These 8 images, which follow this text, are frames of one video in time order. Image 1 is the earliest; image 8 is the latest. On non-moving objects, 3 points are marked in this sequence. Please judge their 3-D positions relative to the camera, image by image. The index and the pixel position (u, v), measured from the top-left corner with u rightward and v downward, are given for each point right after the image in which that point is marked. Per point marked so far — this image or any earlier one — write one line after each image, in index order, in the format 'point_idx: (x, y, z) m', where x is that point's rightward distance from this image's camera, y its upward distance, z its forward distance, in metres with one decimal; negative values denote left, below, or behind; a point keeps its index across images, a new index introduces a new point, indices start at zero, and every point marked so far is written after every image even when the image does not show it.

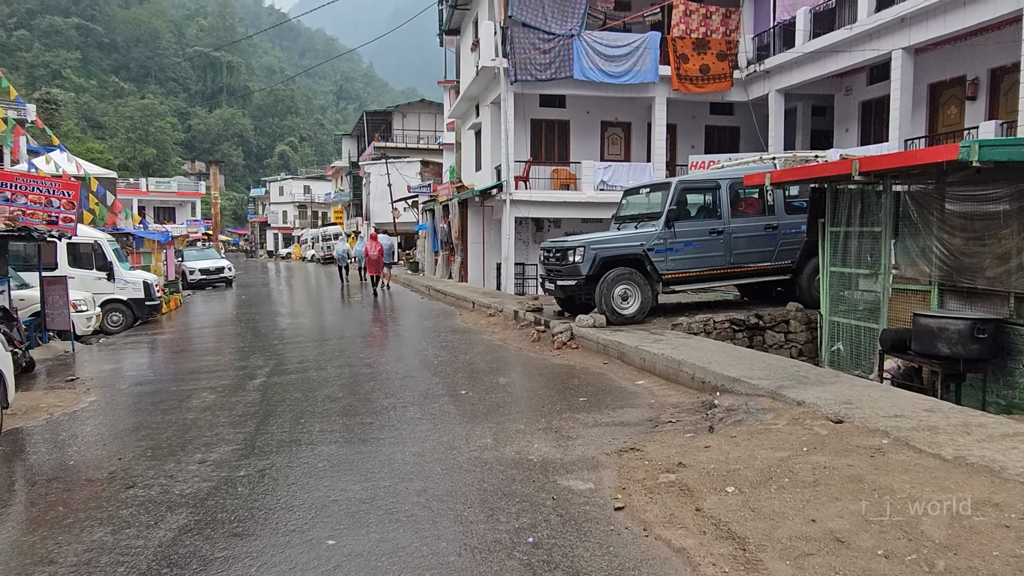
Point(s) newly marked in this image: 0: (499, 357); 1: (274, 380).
0: (-0.1, -0.8, +8.3) m
1: (-2.5, -1.0, +7.8) m
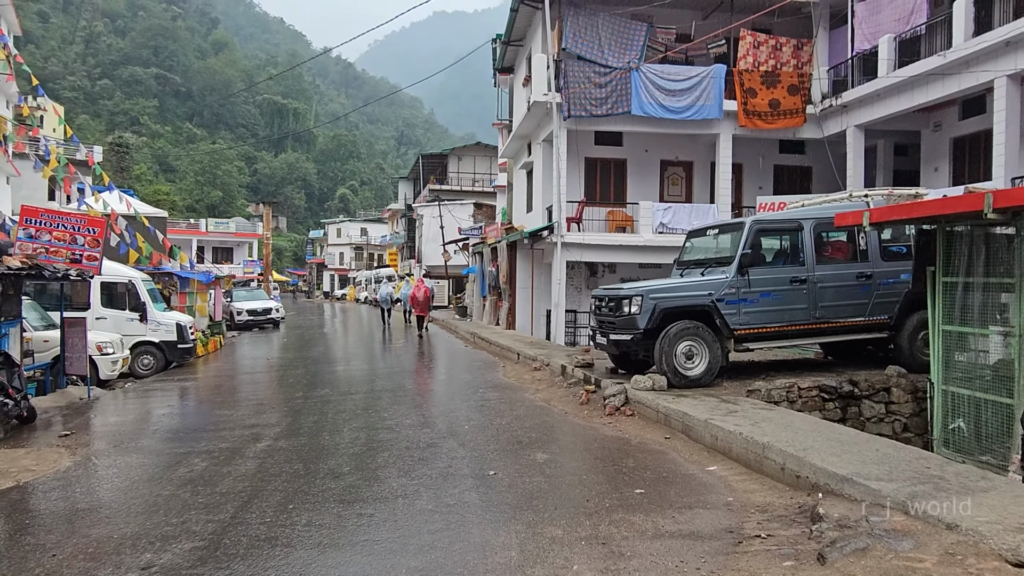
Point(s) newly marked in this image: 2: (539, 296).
0: (+0.3, -1.3, +7.1) m
1: (-2.2, -1.5, +6.8) m
2: (+0.6, -0.2, +17.0) m
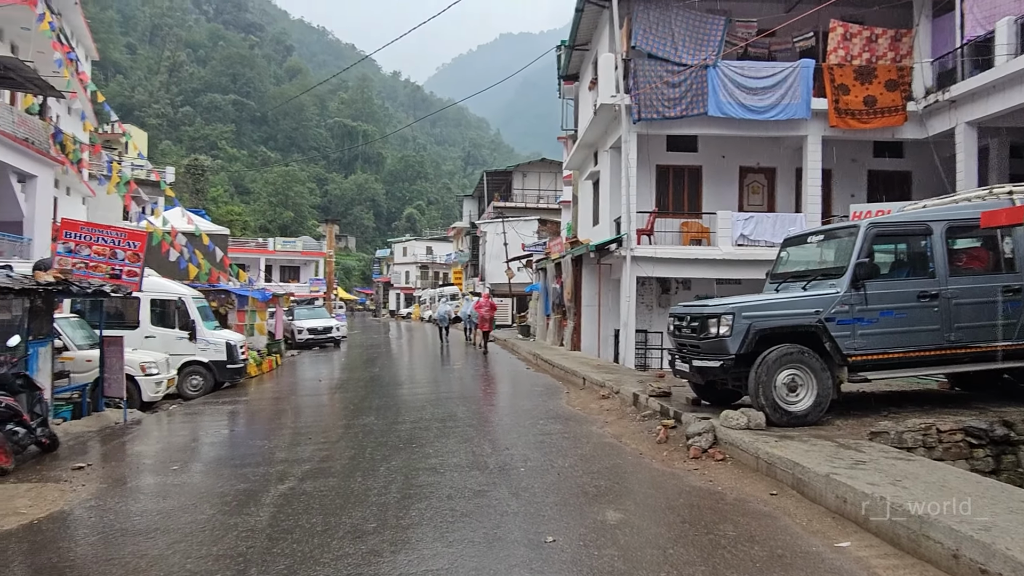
0: (+0.8, -1.4, +5.9) m
1: (-1.7, -1.6, +5.8) m
2: (+2.0, -0.6, +15.7) m
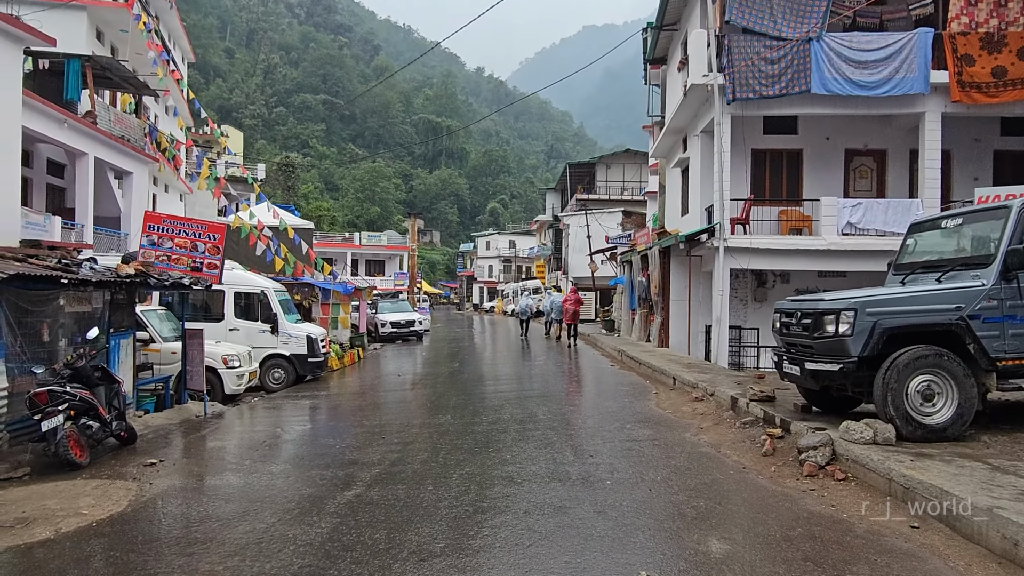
0: (+1.4, -1.4, +5.2) m
1: (-1.0, -1.5, +5.4) m
2: (+3.7, -0.4, +14.8) m
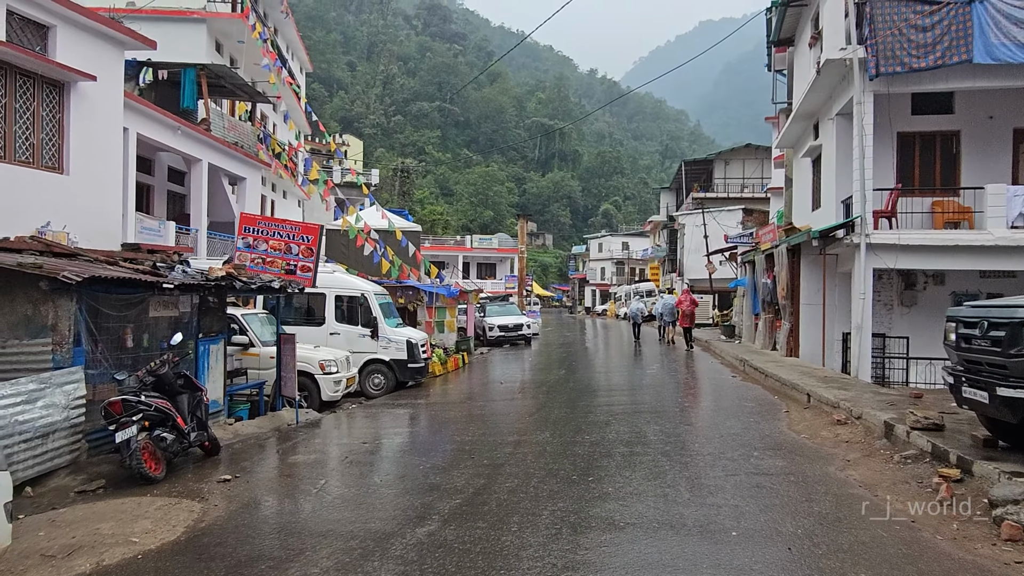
0: (+2.0, -1.4, +4.0) m
1: (-0.4, -1.5, +4.6) m
2: (+5.7, -0.5, +13.2) m
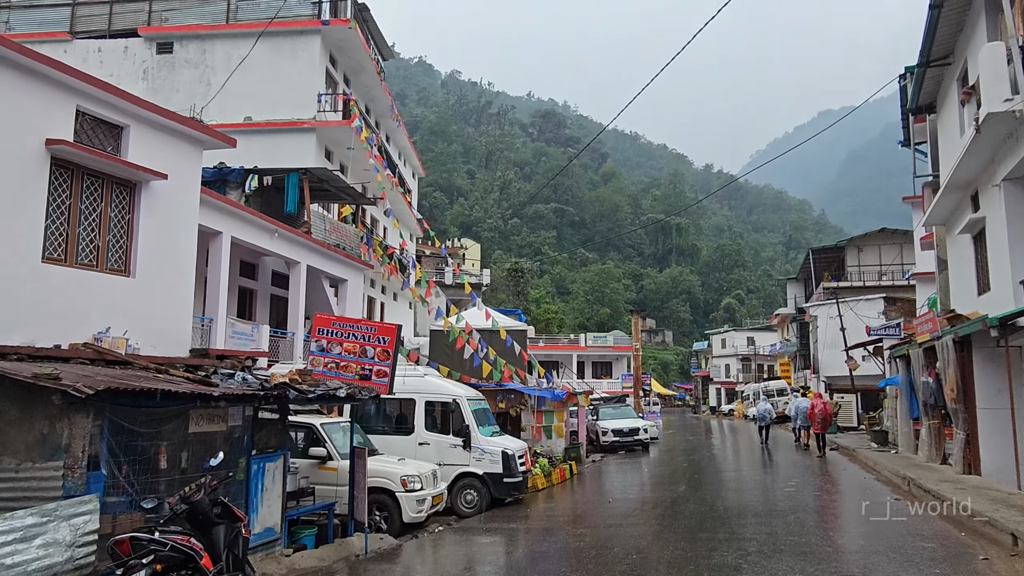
0: (+2.1, -1.8, +2.1) m
1: (-0.1, -2.0, +3.0) m
2: (+7.4, -1.9, +10.6) m
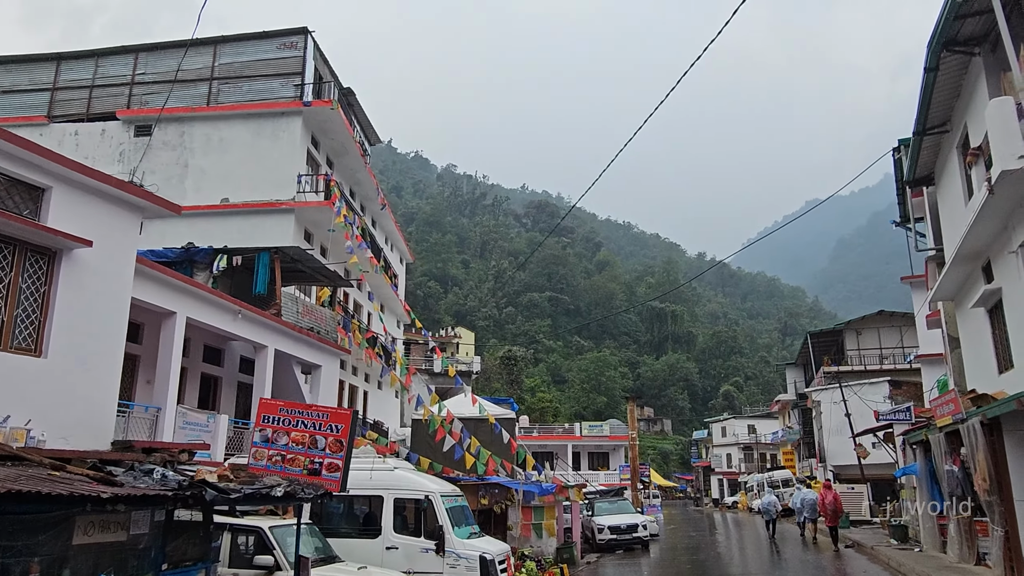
0: (+1.9, -1.8, +0.9) m
1: (-0.4, -2.2, +1.8) m
2: (+7.1, -2.9, +9.3) m
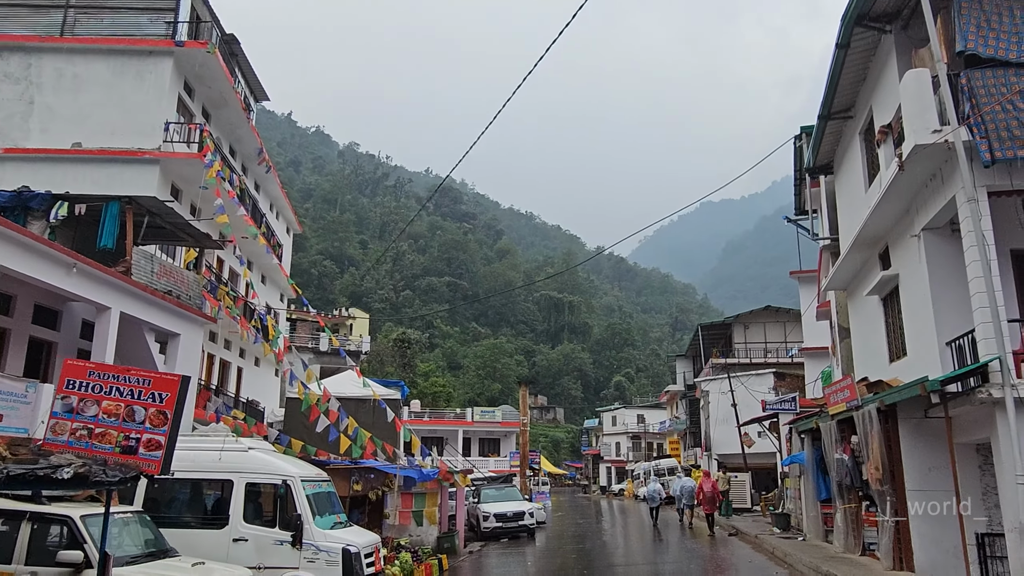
0: (+1.6, -1.5, 0.0) m
1: (-0.8, -1.8, +0.6) m
2: (+5.5, -2.7, +9.1) m
